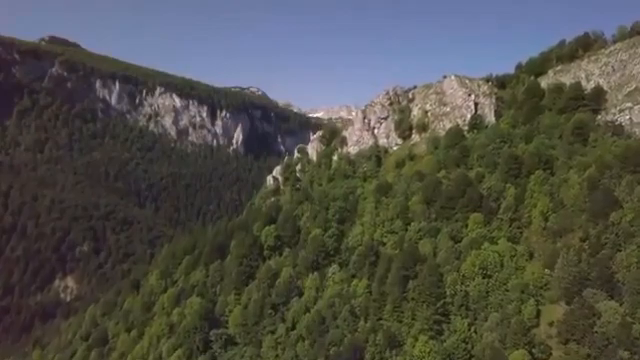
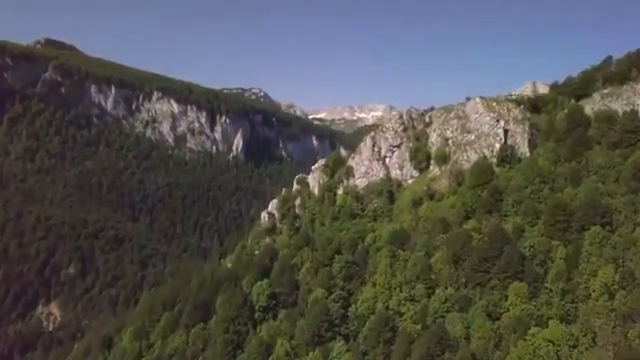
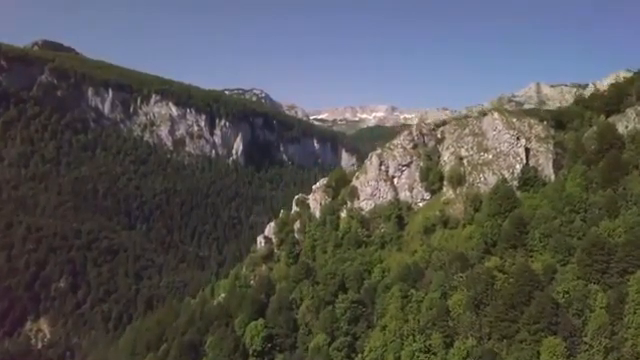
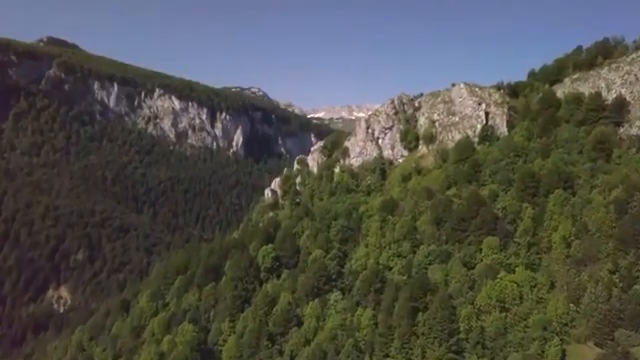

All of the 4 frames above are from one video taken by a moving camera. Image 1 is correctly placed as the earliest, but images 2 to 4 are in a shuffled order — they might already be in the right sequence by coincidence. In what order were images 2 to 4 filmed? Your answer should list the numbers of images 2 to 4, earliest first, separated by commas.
4, 2, 3
